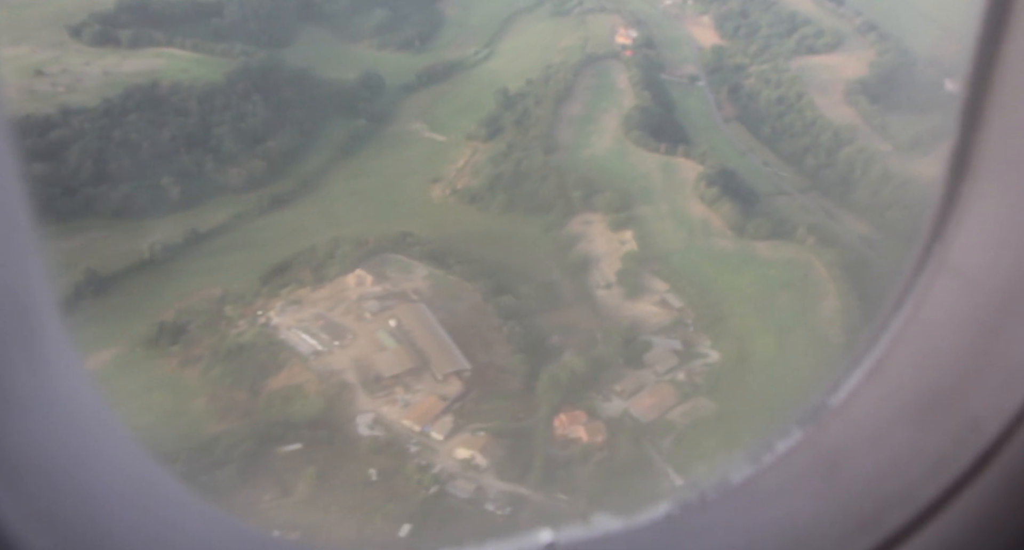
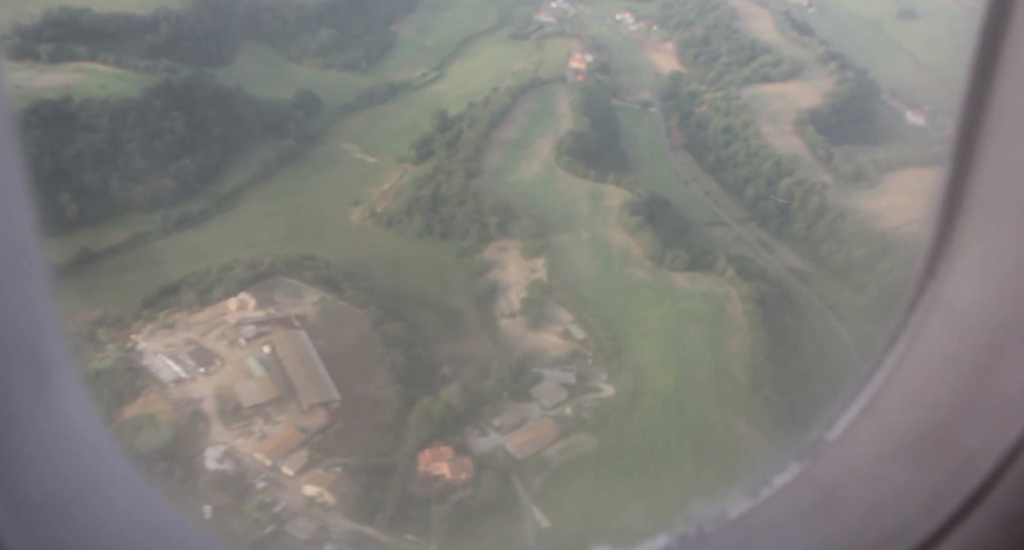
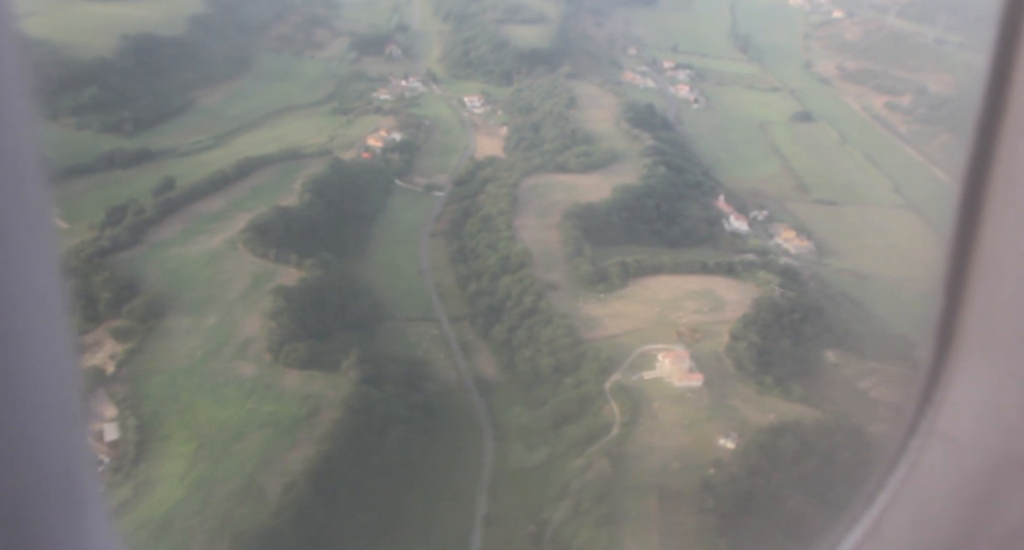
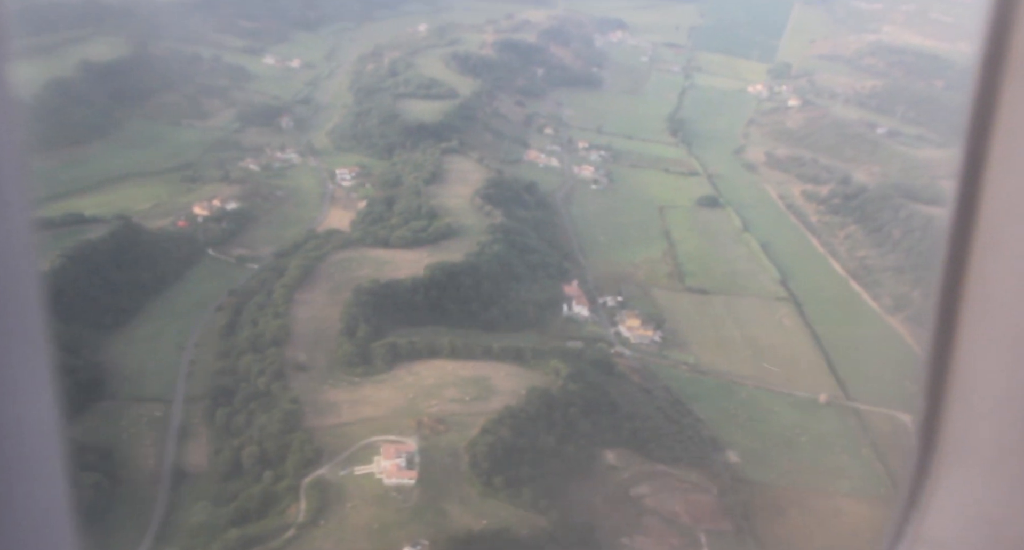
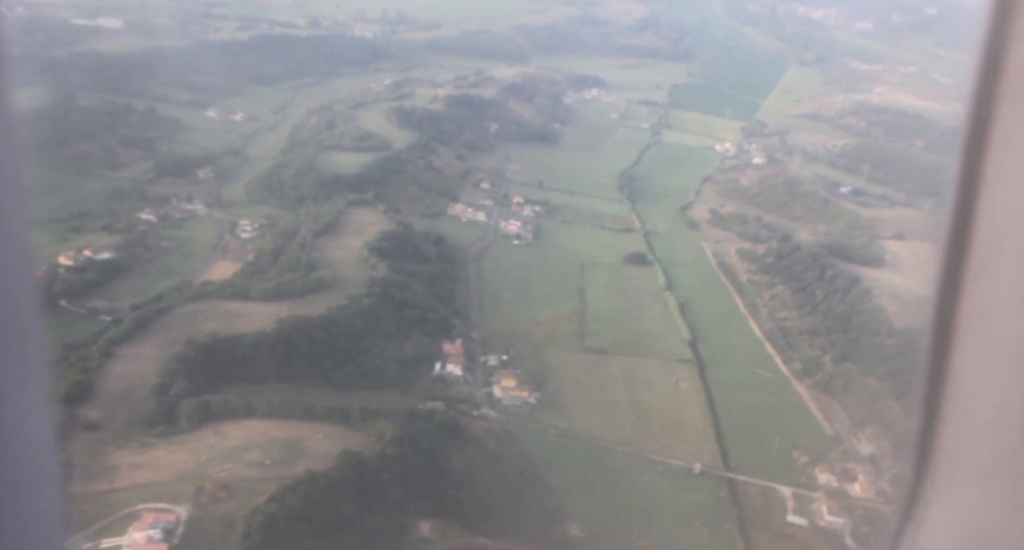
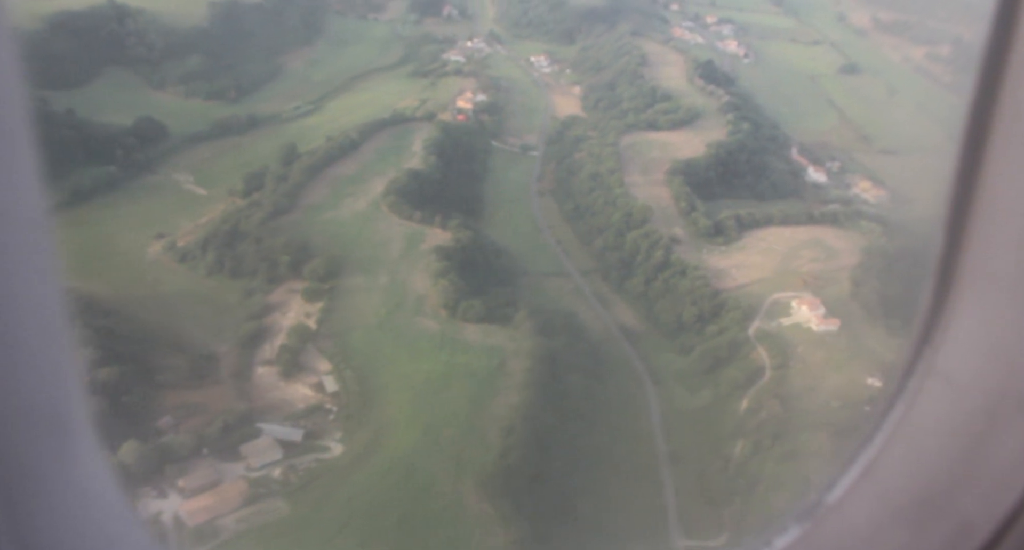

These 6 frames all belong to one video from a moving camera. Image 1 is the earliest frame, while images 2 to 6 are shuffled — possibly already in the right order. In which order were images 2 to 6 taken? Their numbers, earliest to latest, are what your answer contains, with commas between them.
2, 6, 3, 4, 5
